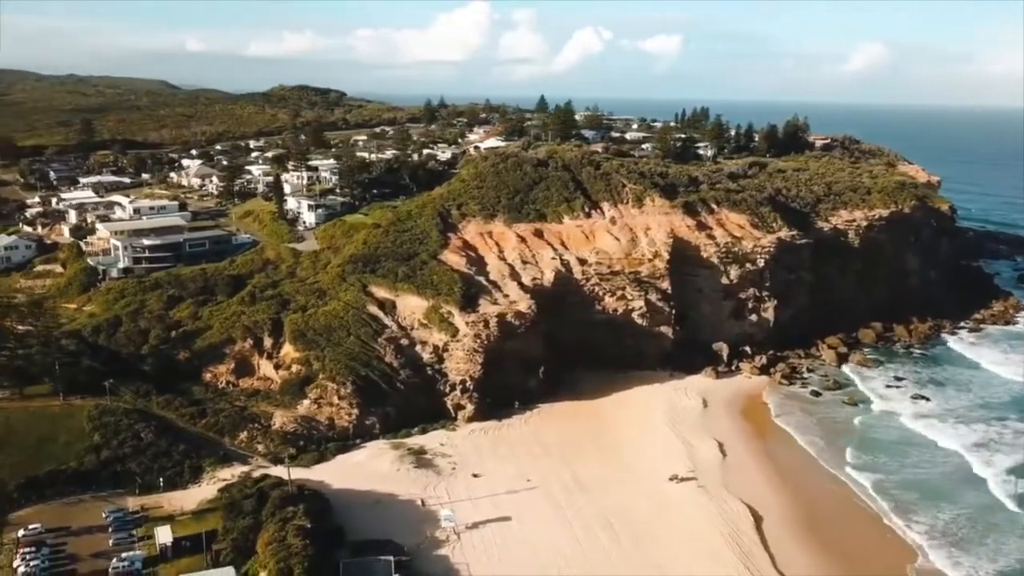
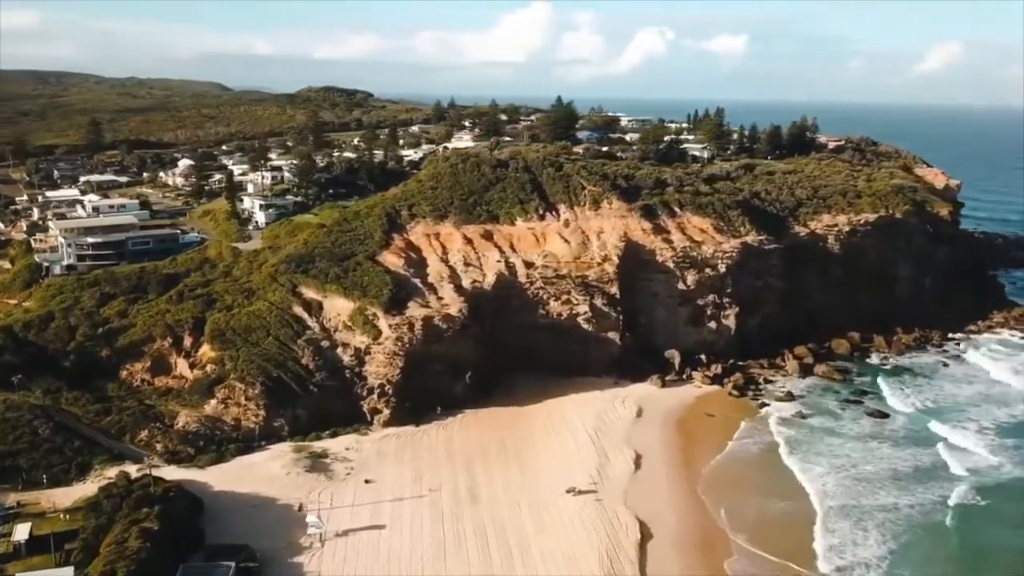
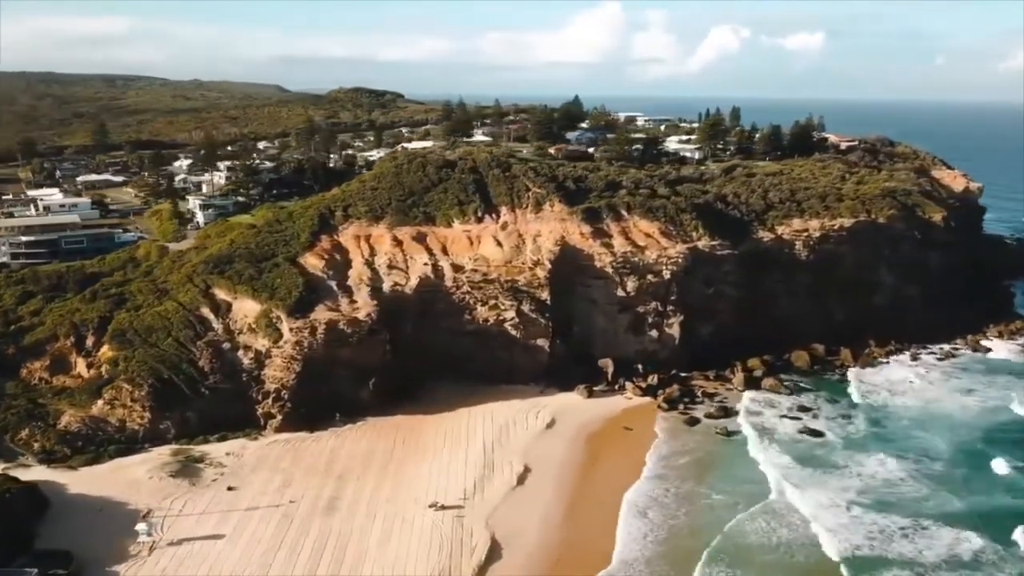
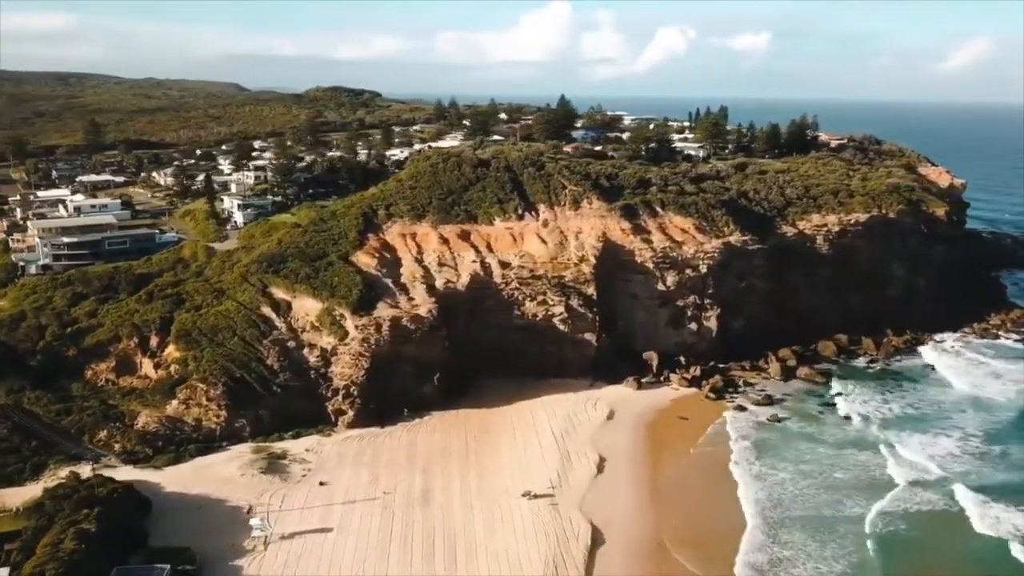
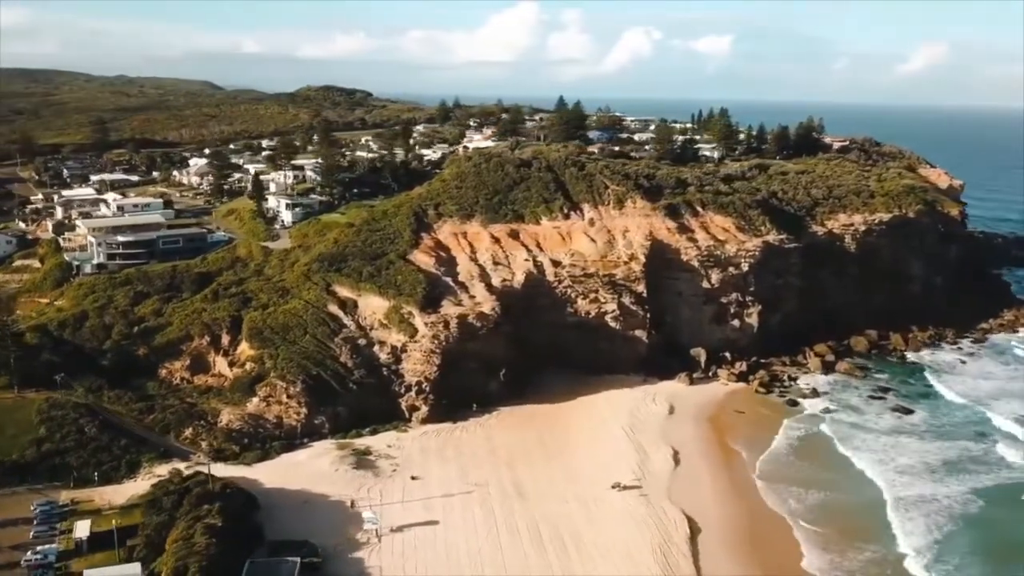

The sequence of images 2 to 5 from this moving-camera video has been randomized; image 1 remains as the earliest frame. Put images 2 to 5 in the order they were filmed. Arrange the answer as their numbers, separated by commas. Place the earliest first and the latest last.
5, 2, 4, 3
